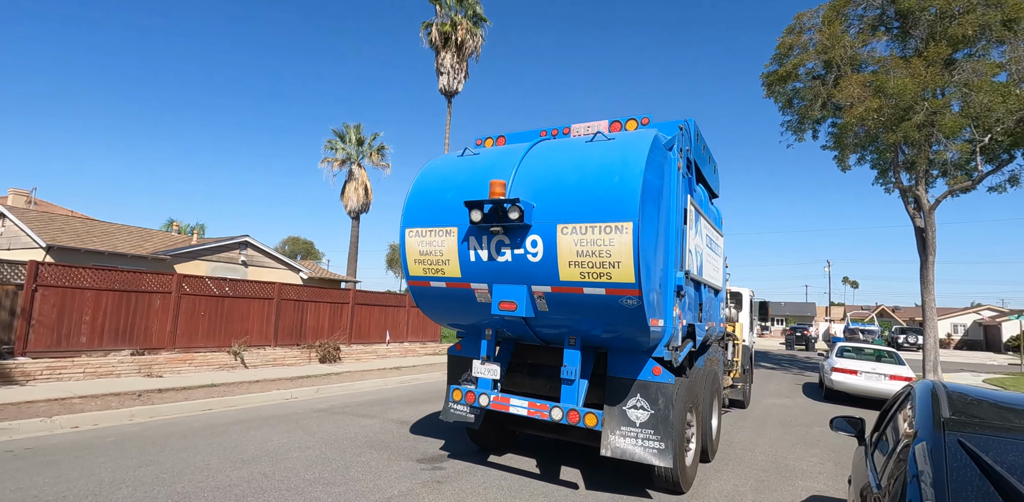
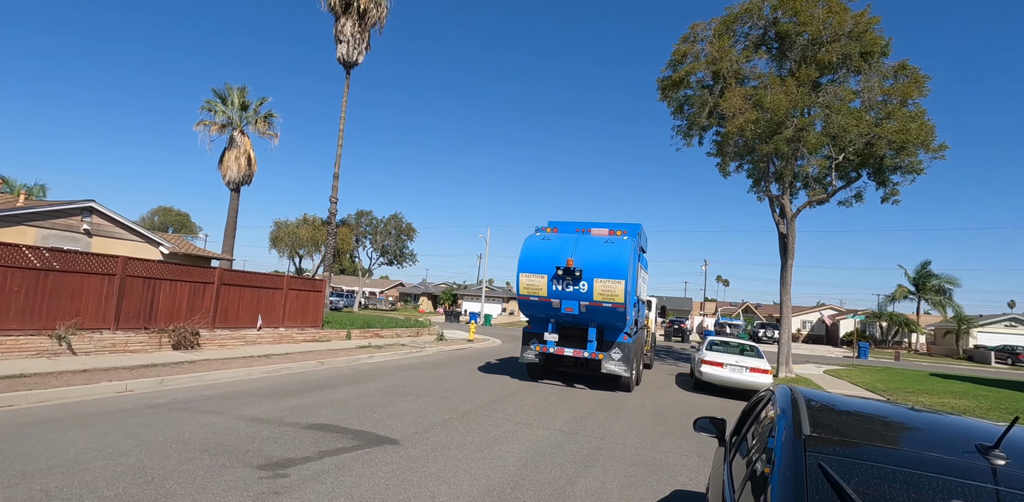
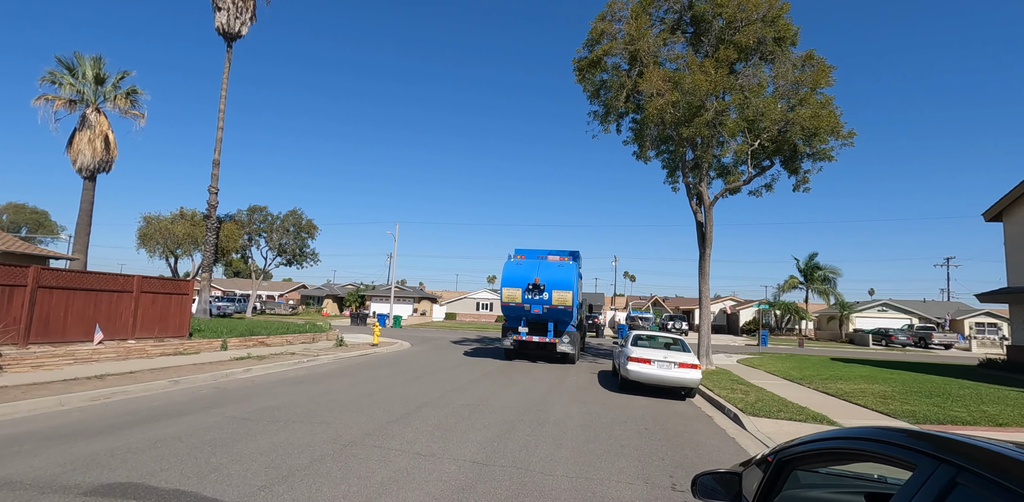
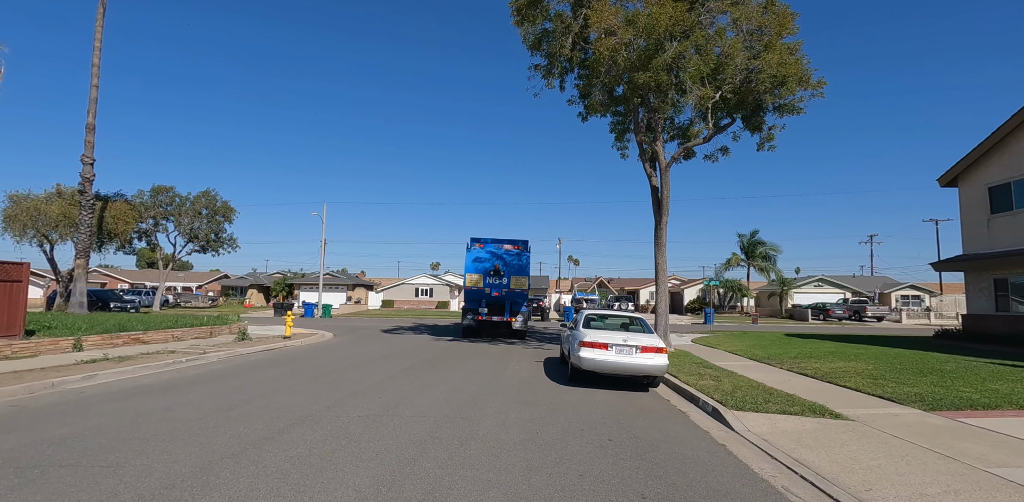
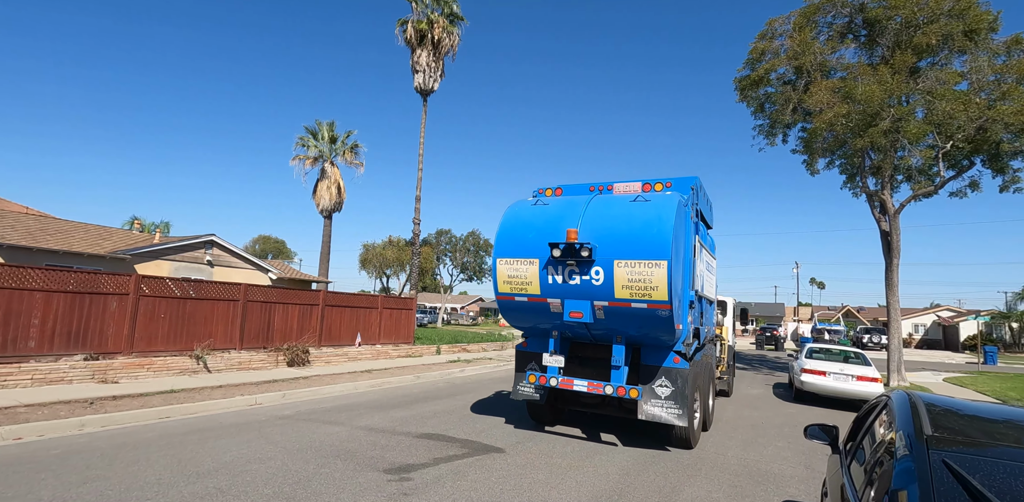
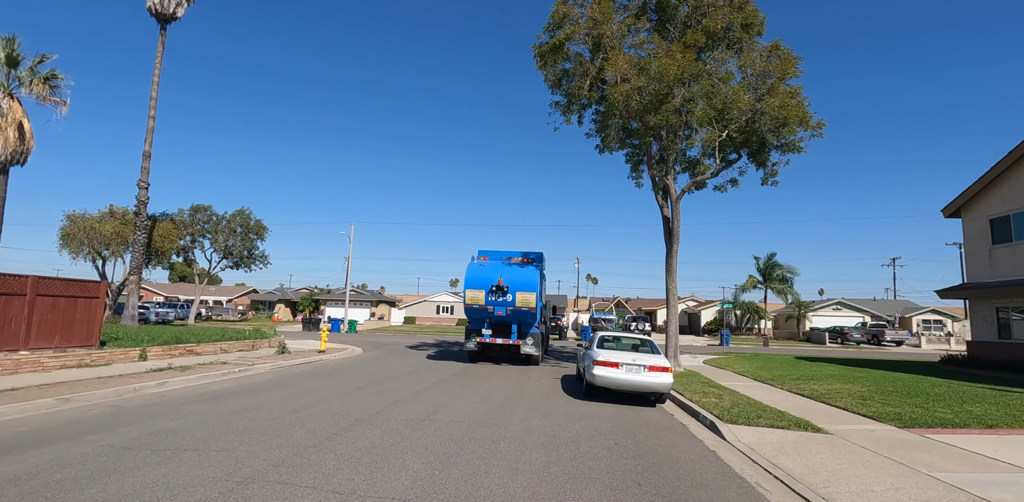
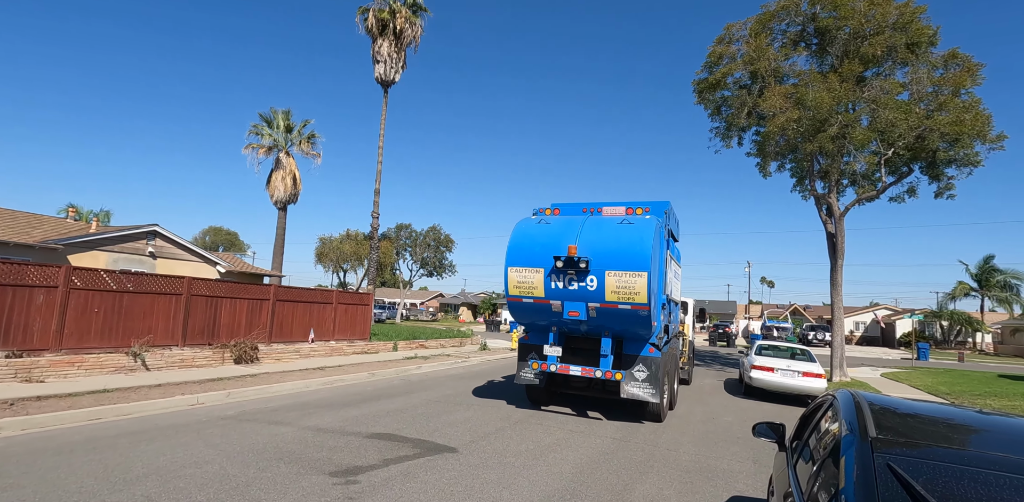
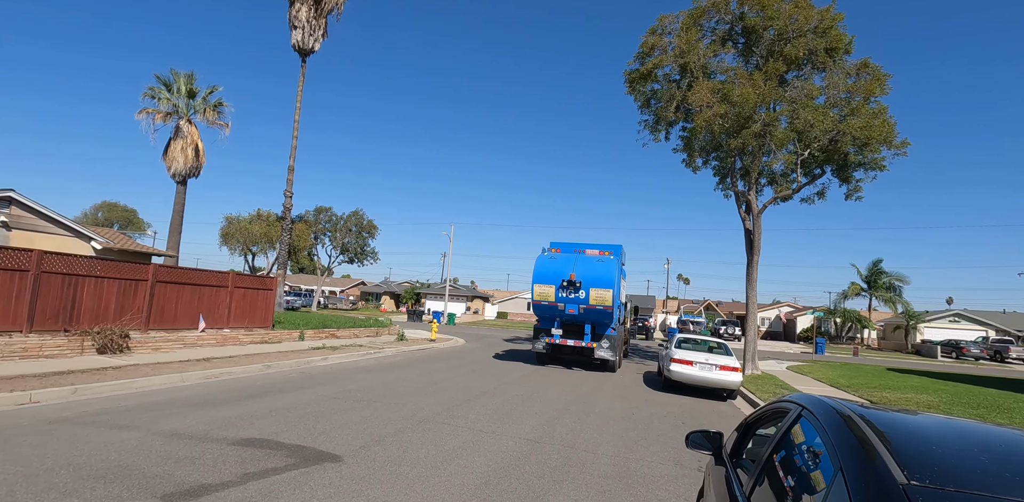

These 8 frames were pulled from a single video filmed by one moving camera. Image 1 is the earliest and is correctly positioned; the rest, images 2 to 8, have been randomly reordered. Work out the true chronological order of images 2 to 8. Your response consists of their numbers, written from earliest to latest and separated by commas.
5, 7, 2, 8, 3, 6, 4
